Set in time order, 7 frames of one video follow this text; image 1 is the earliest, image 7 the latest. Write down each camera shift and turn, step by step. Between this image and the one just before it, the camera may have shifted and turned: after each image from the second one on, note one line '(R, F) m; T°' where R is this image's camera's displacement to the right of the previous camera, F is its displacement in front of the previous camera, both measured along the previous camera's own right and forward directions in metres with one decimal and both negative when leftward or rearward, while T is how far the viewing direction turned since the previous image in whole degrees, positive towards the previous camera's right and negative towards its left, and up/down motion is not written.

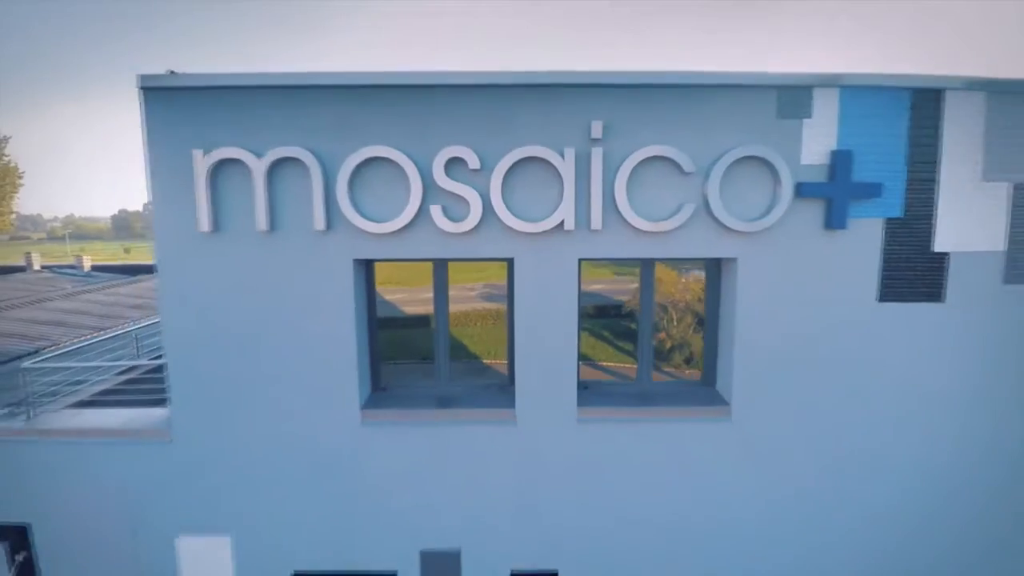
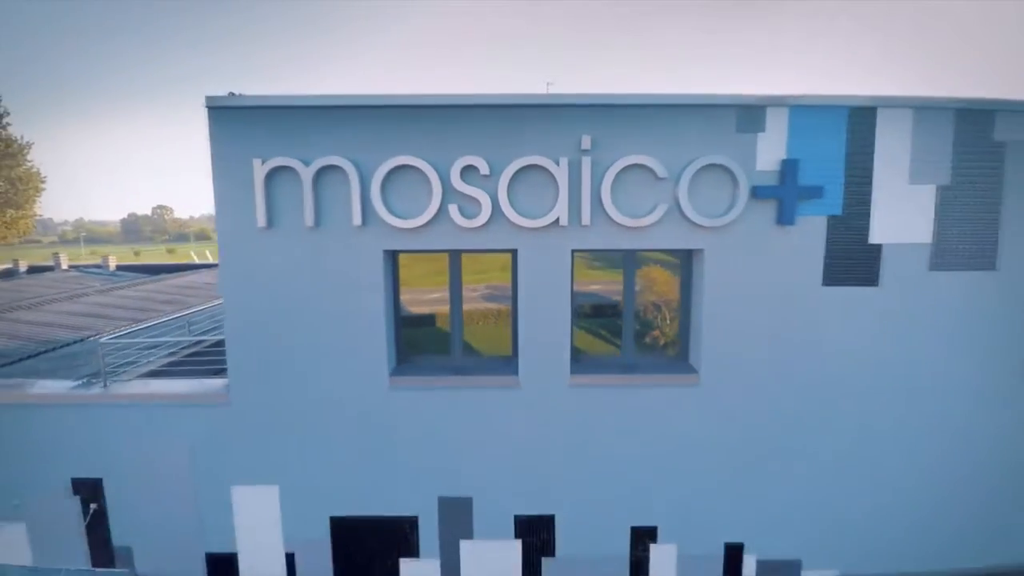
(0.0, -0.8) m; 0°
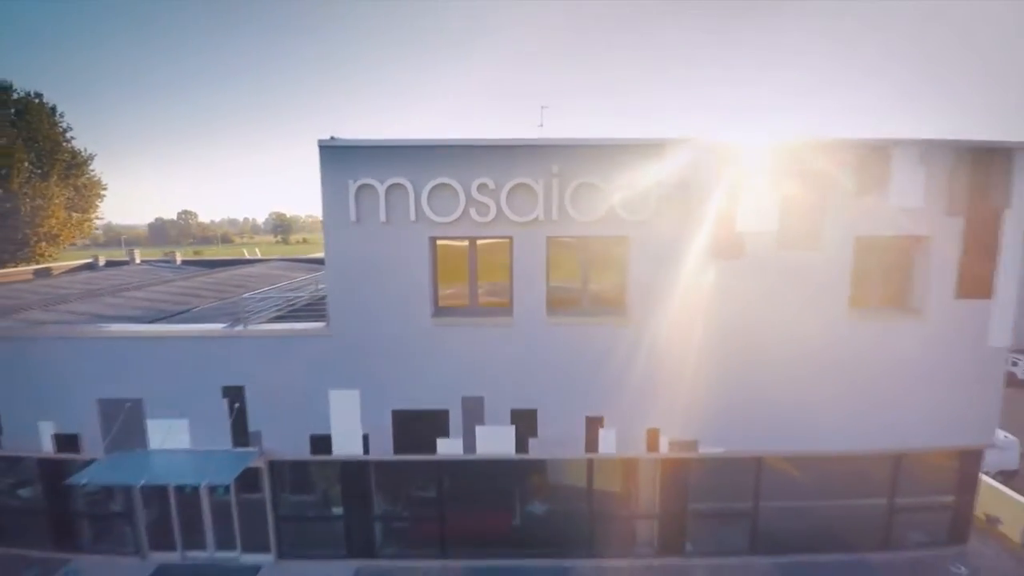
(+0.3, -2.9) m; -2°
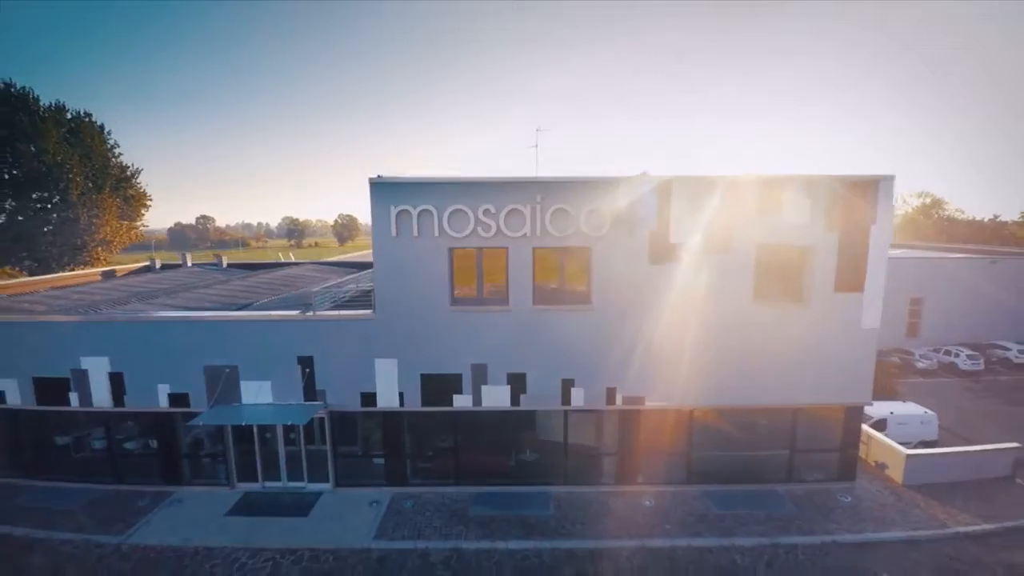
(+0.3, -3.1) m; -1°
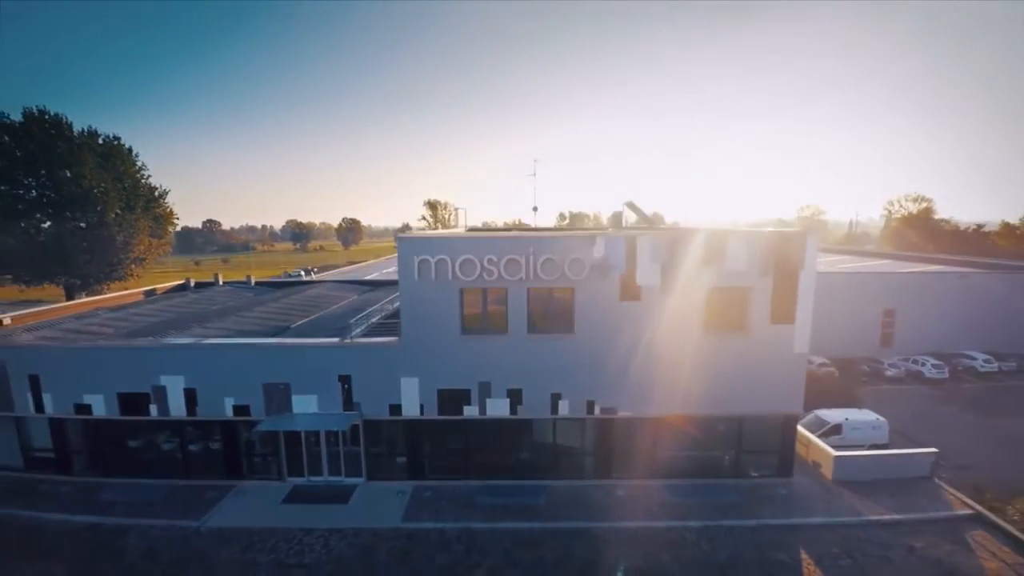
(+0.1, -2.8) m; 0°
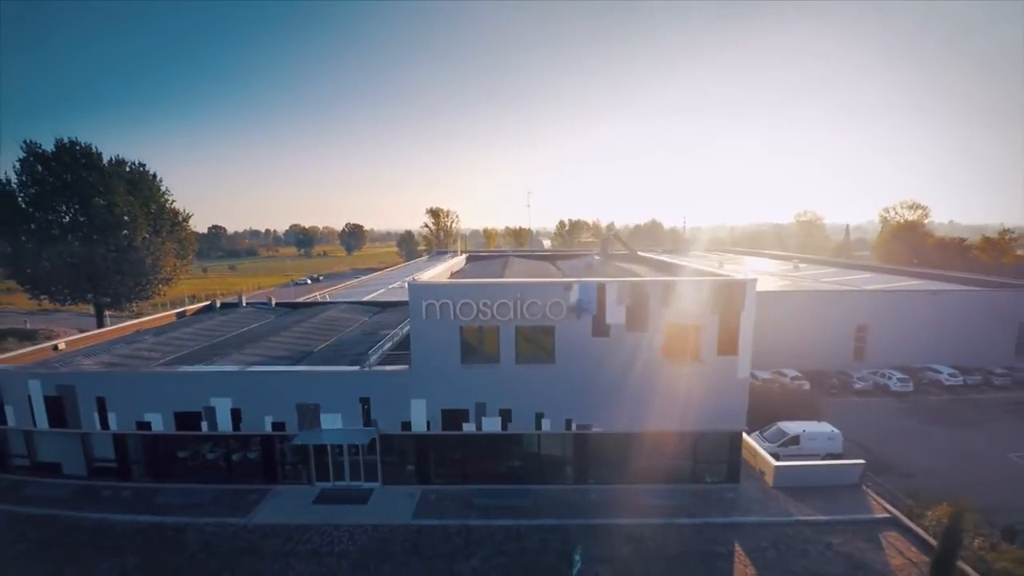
(+0.4, -2.9) m; 0°
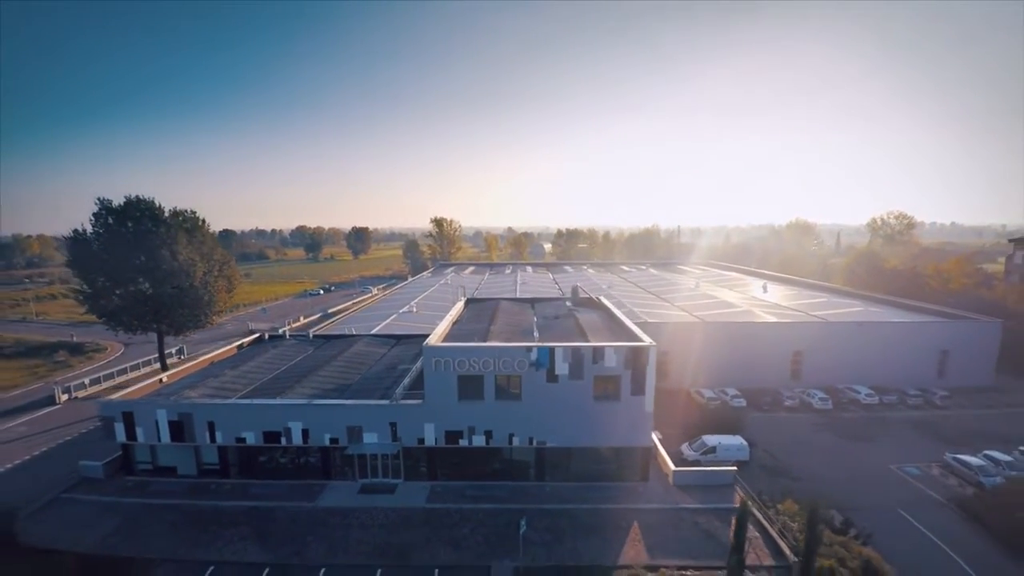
(+1.2, -8.1) m; 0°
